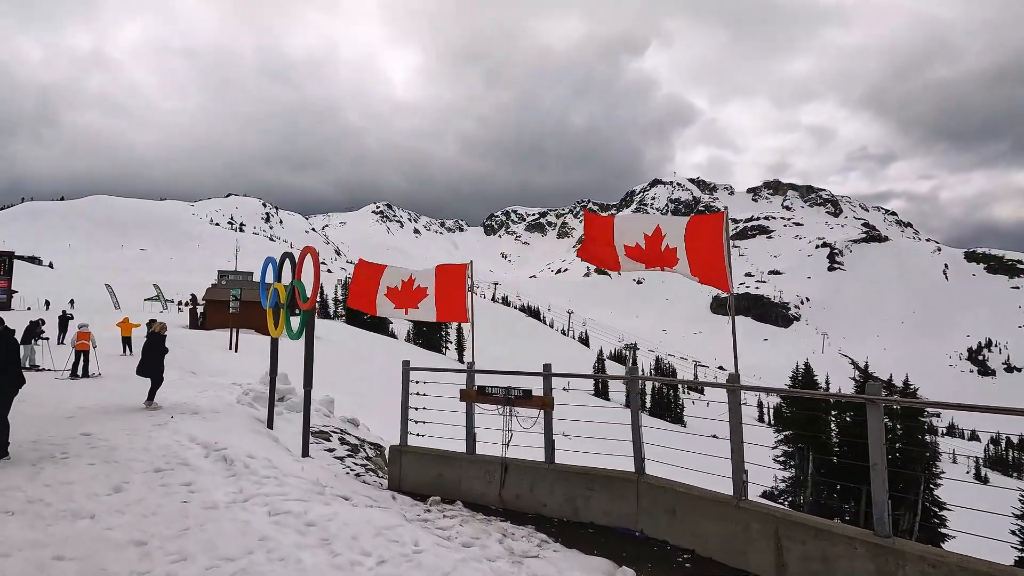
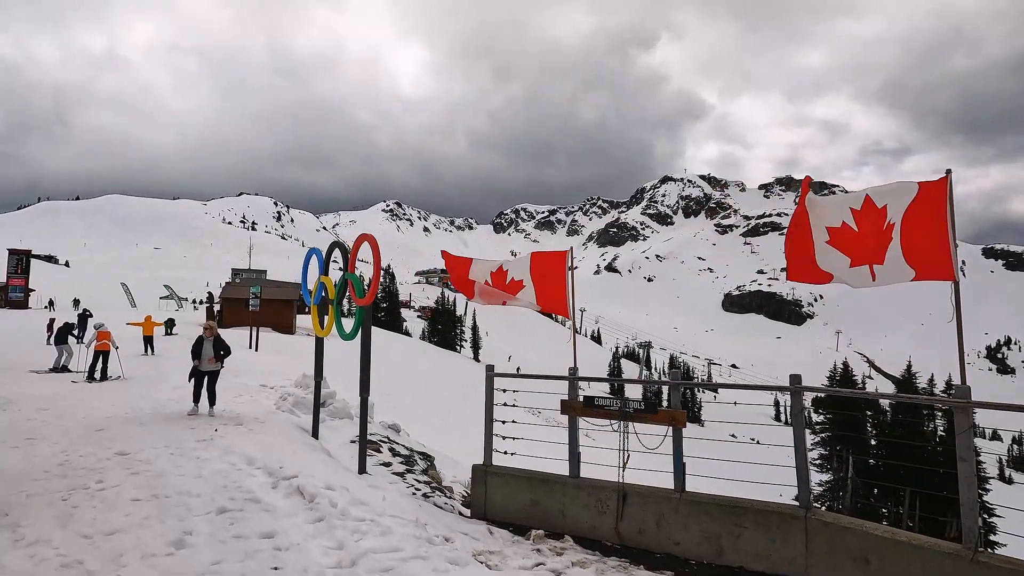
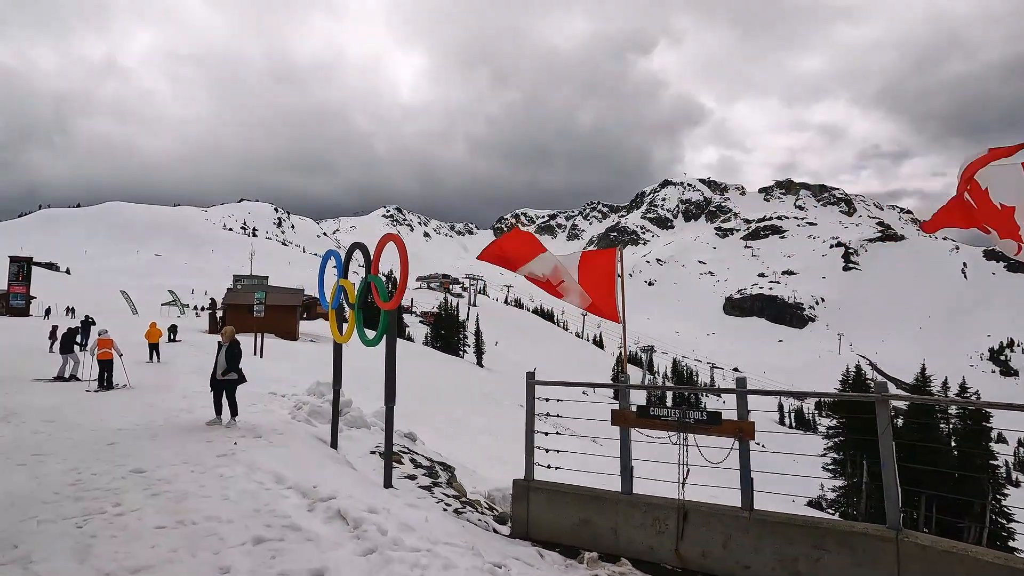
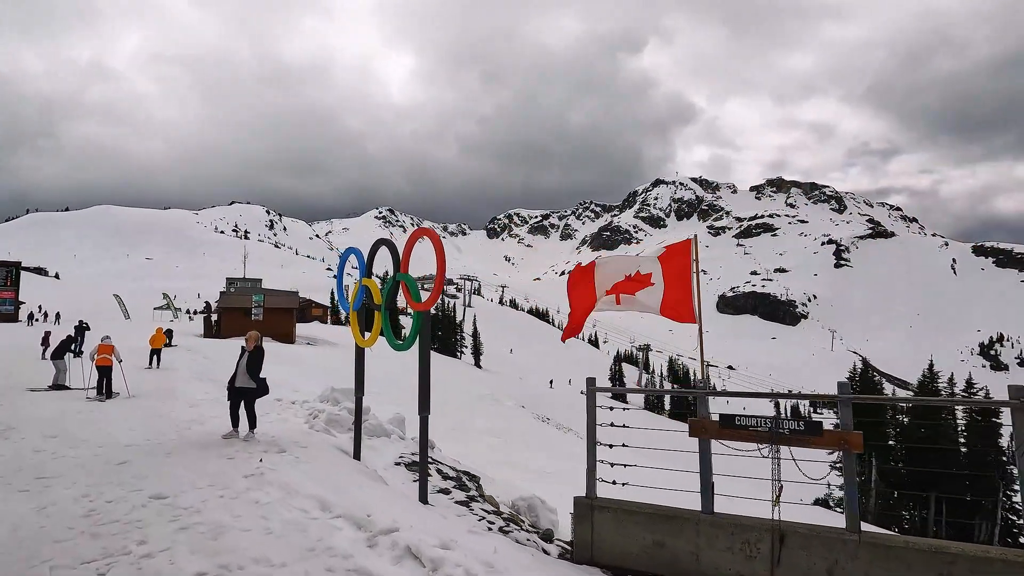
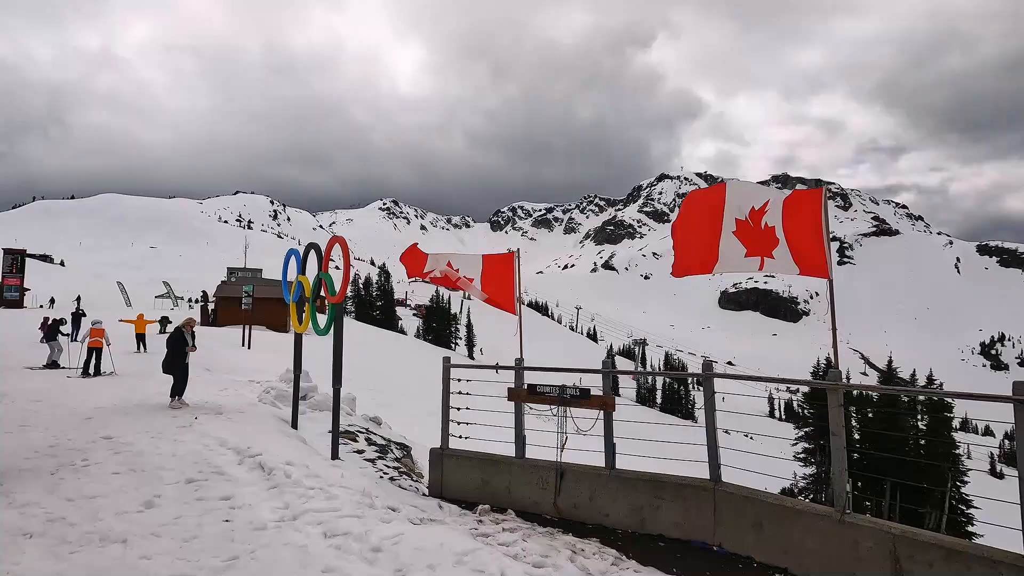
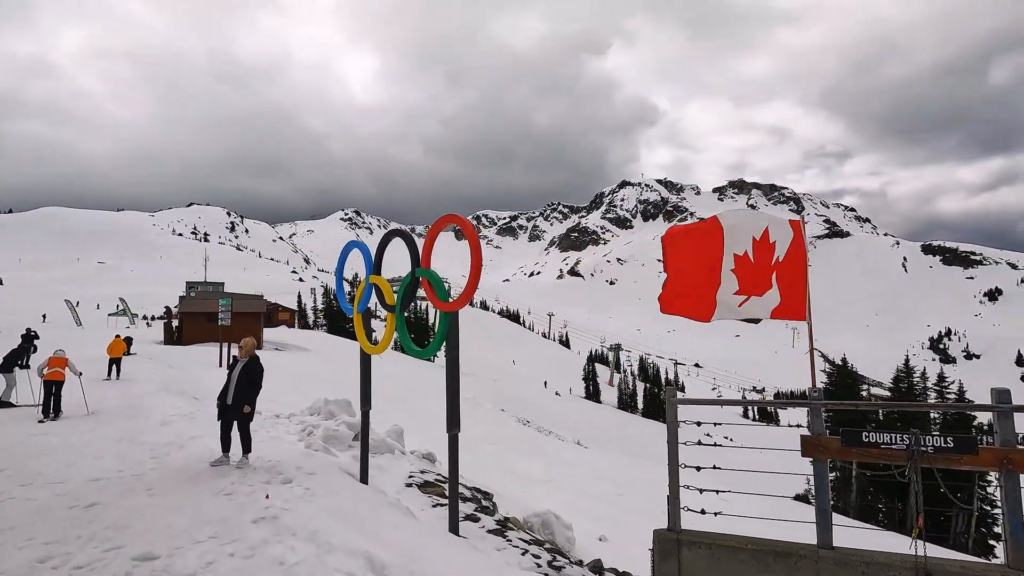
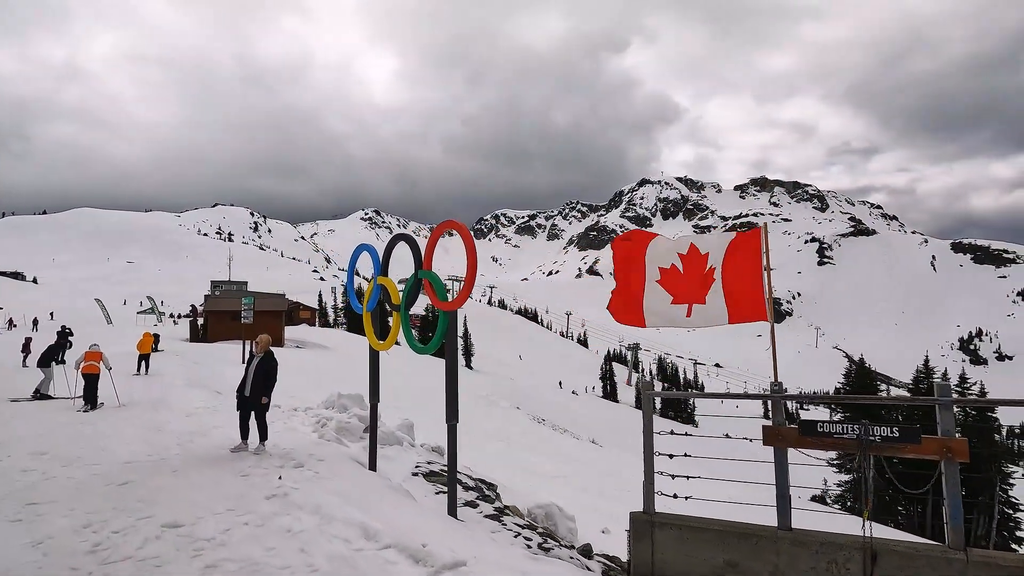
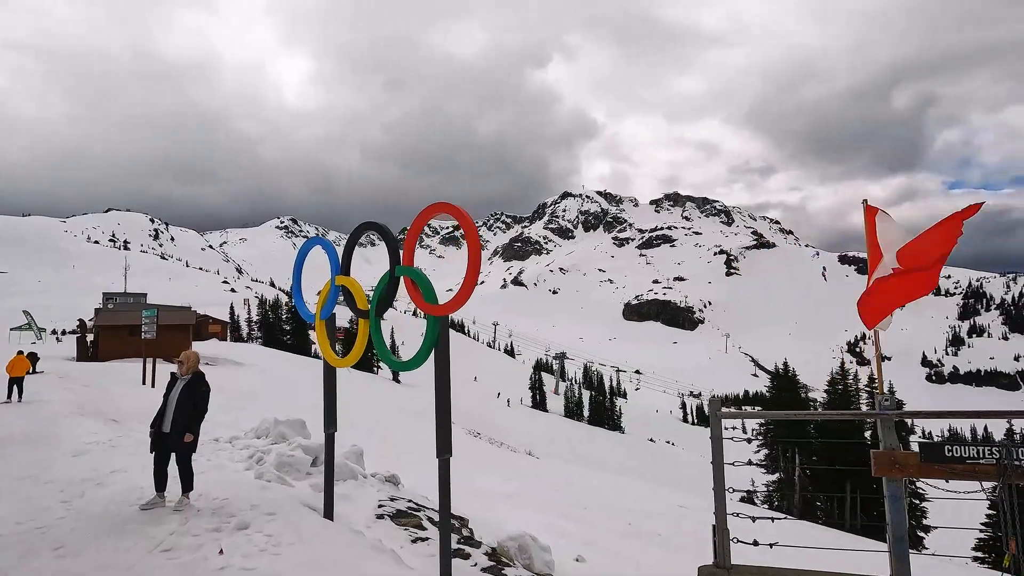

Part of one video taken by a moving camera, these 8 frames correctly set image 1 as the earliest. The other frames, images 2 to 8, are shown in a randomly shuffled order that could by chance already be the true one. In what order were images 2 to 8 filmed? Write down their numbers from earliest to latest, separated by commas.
5, 2, 3, 4, 7, 6, 8
